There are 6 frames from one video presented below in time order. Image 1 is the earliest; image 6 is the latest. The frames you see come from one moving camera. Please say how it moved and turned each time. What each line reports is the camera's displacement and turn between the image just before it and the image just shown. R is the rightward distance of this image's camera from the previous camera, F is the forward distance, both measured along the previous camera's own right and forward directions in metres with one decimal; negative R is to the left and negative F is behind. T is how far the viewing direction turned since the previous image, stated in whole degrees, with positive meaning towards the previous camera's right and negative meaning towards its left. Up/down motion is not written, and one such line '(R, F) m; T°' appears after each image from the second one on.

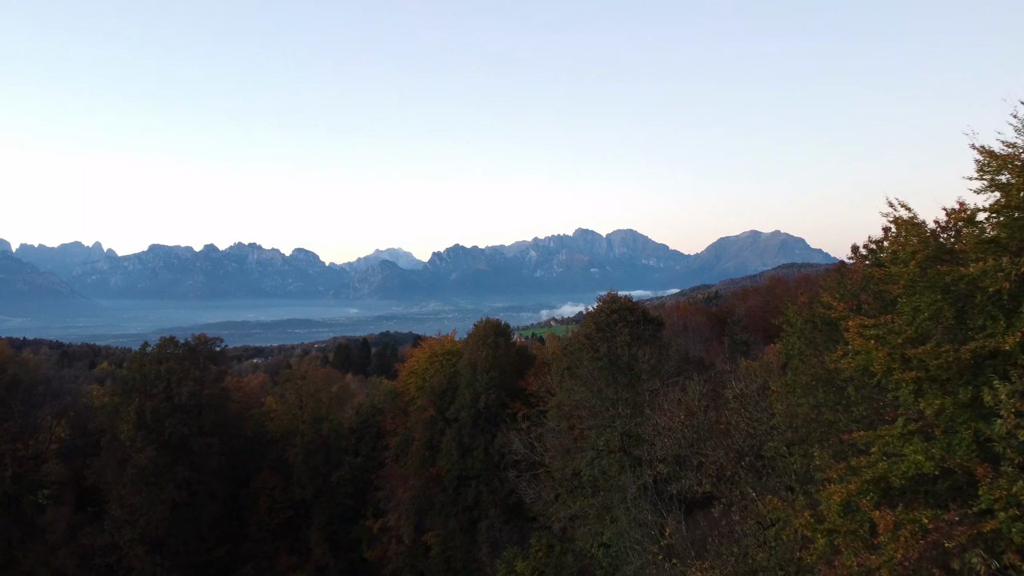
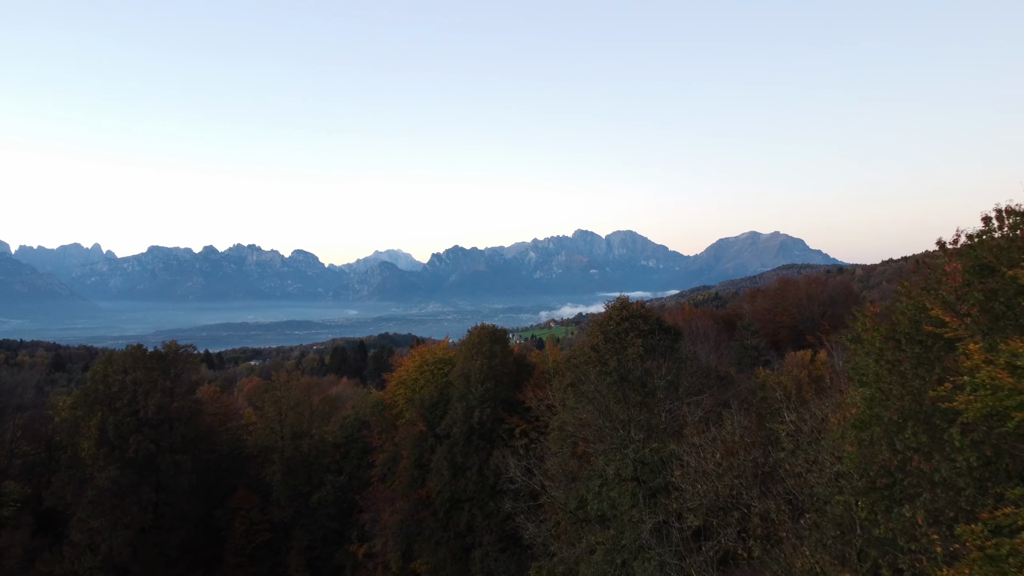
(+0.1, +1.6) m; 0°
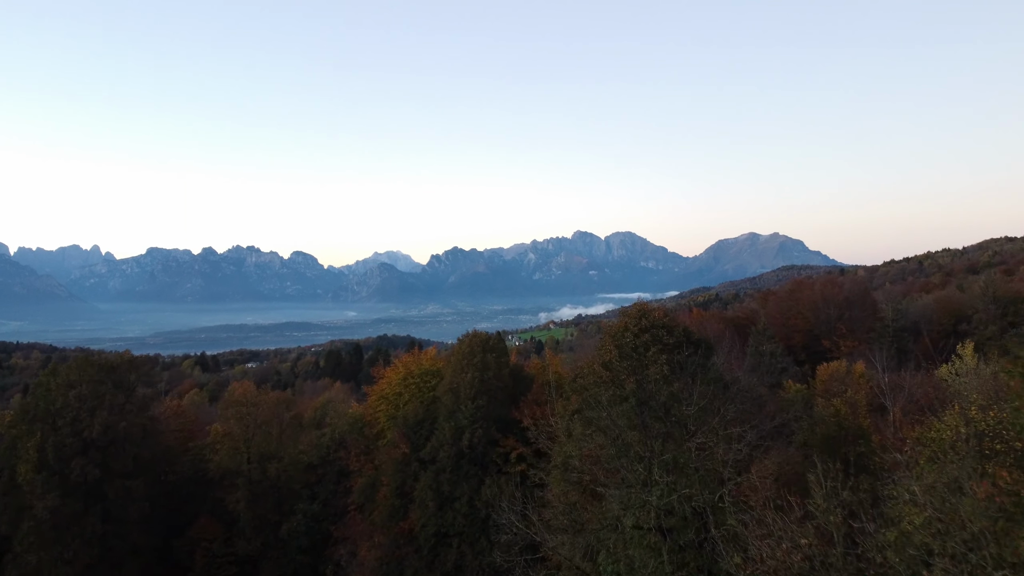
(+0.1, +2.2) m; 0°
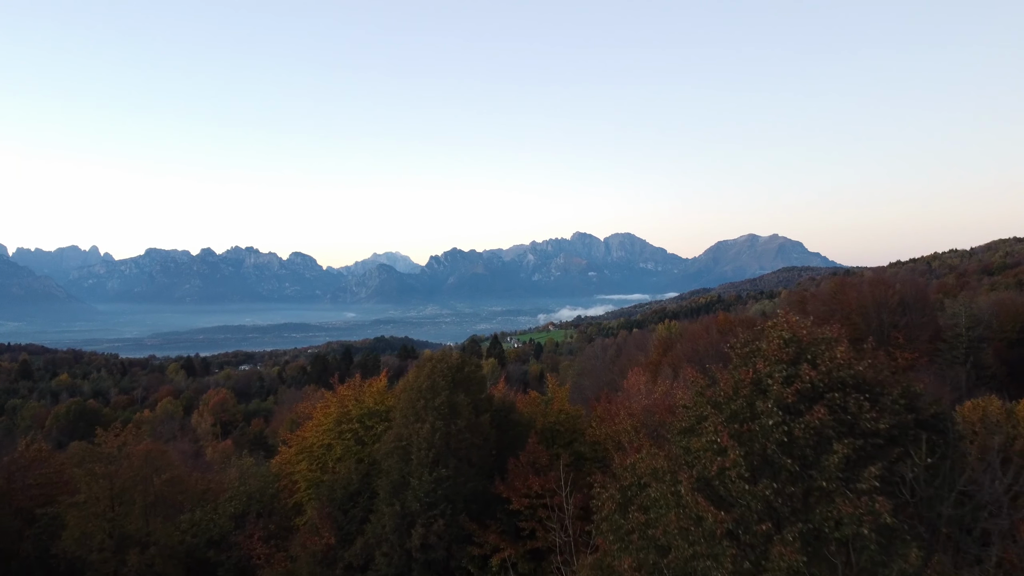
(+0.3, +5.6) m; 0°
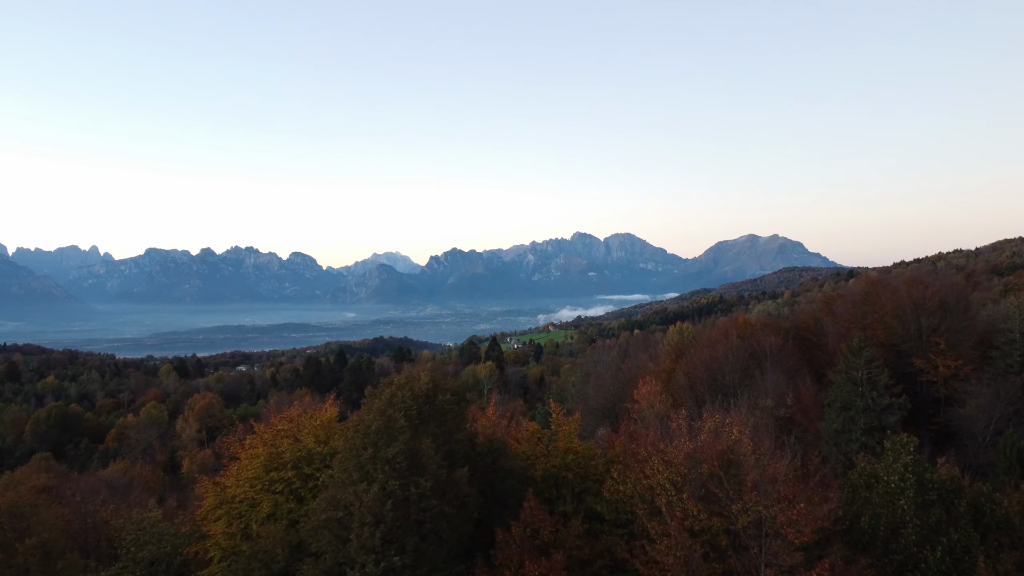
(+0.1, +3.0) m; 0°
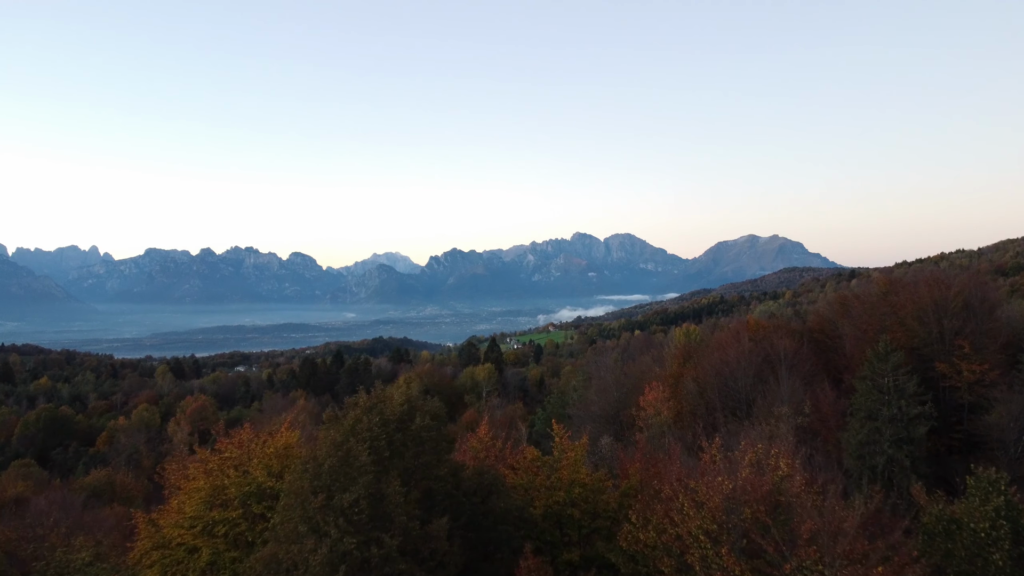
(+0.1, +1.5) m; 0°
